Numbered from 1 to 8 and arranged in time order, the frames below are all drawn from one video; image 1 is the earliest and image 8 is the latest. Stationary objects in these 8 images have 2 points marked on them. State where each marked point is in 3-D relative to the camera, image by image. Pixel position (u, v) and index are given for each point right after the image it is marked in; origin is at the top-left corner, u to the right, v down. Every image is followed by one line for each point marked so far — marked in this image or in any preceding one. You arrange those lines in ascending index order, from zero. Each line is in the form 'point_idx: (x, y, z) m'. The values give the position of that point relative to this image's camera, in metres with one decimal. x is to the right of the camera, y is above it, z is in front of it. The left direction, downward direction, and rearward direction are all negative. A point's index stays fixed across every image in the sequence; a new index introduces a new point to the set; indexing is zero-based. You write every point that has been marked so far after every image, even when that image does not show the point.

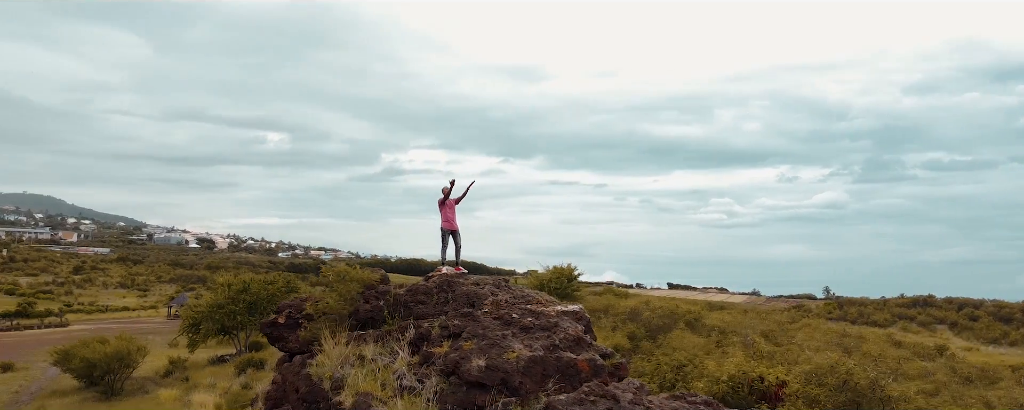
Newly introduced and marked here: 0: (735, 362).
0: (+1.4, -1.2, +5.7) m
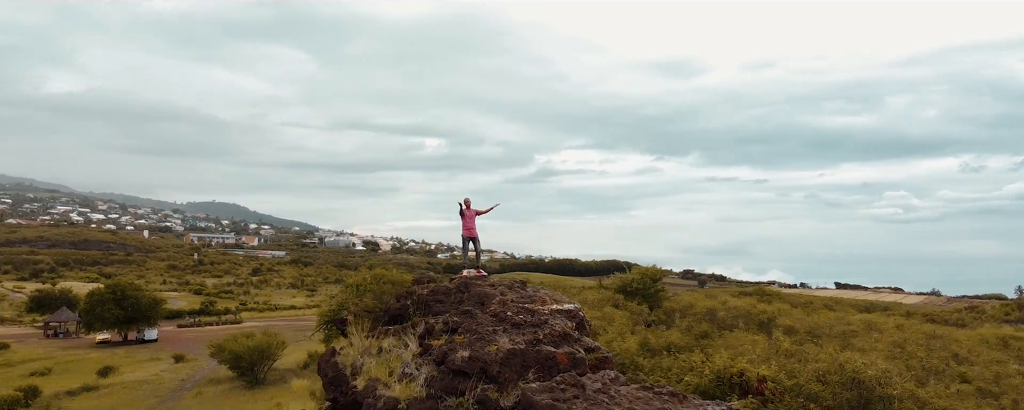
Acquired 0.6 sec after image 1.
0: (+1.5, -1.2, +6.1) m
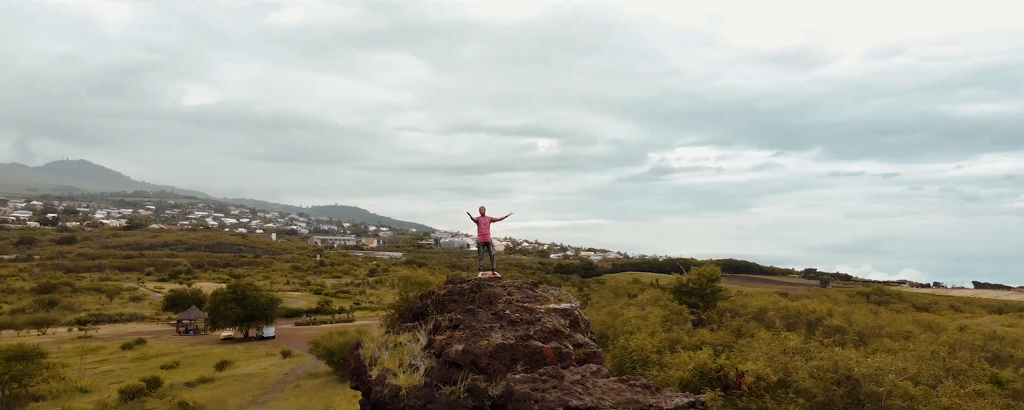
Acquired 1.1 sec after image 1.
0: (+1.6, -1.3, +6.5) m
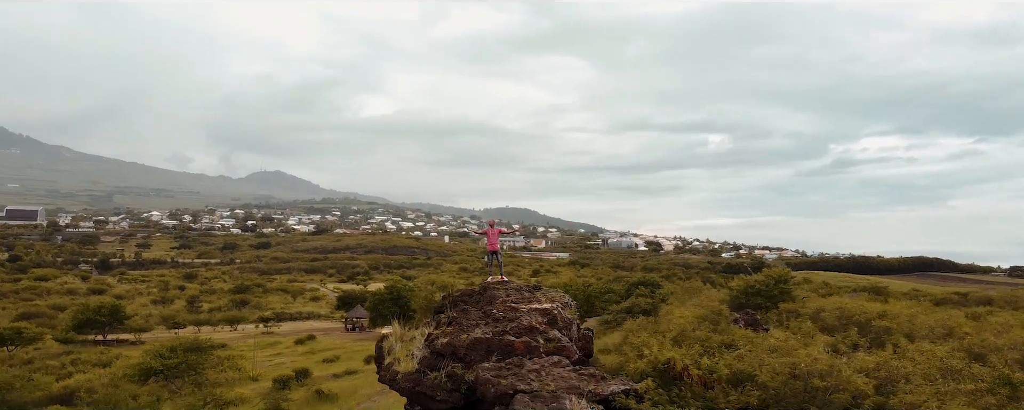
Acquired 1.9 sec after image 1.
0: (+1.5, -1.4, +7.3) m
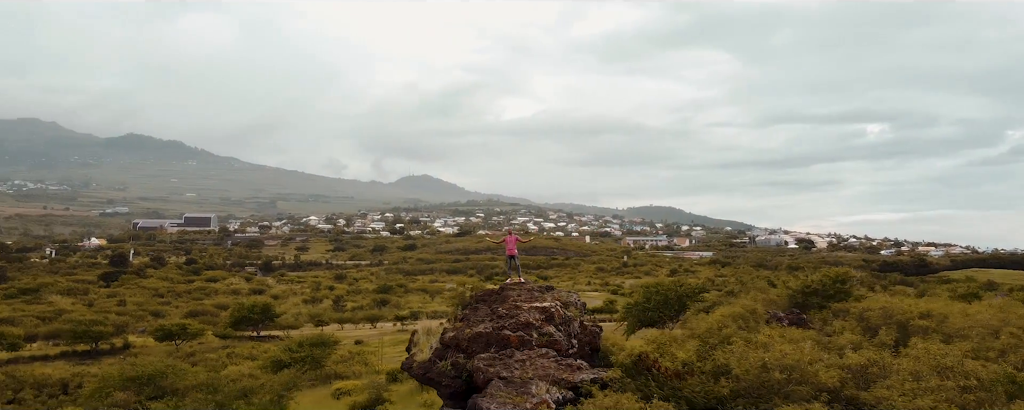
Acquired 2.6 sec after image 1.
0: (+1.5, -1.4, +8.0) m
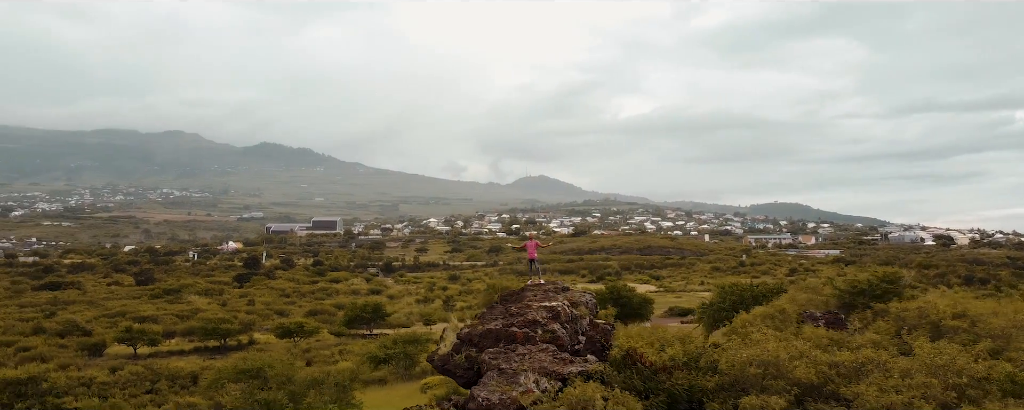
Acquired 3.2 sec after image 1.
0: (+1.5, -1.5, +8.7) m
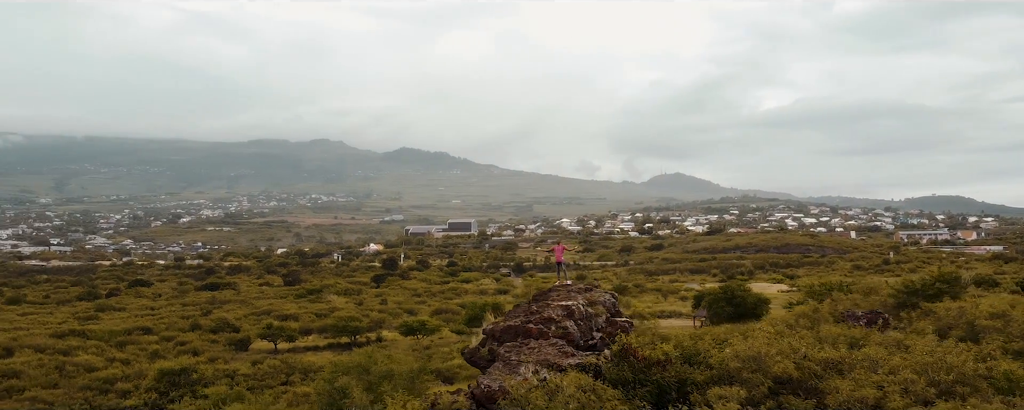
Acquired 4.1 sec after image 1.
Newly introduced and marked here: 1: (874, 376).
0: (+1.7, -1.6, +9.5) m
1: (+3.8, -1.8, +8.6) m
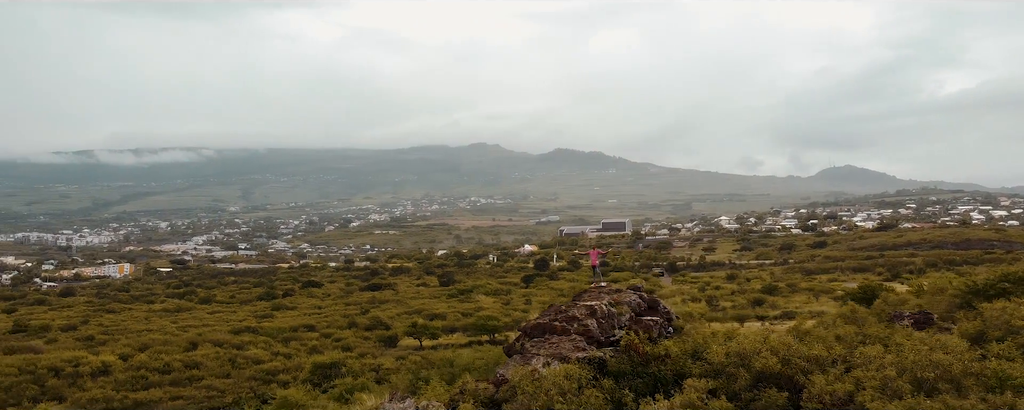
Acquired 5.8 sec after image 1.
0: (+1.9, -1.7, +10.4) m
1: (+3.9, -1.8, +9.1) m
